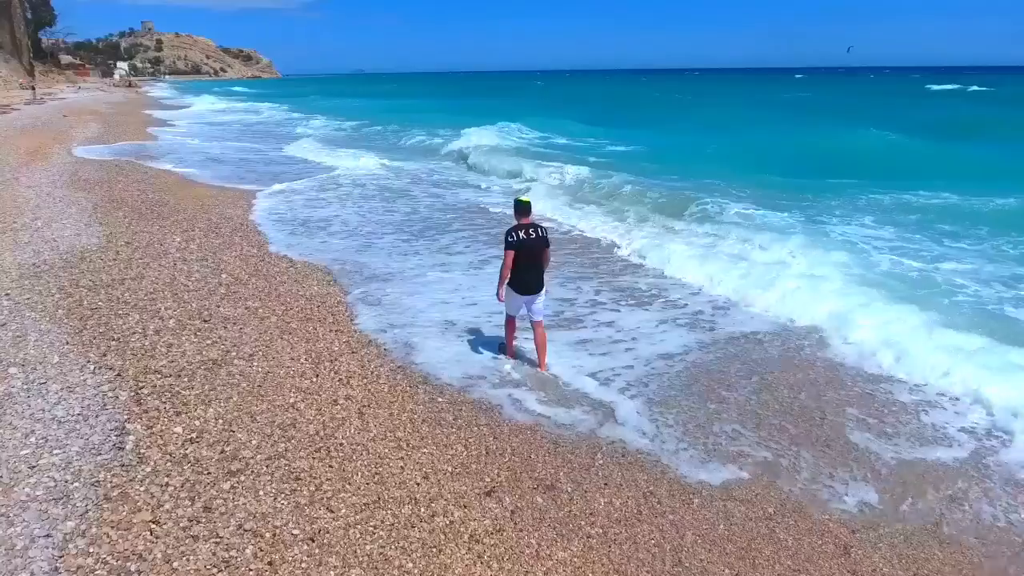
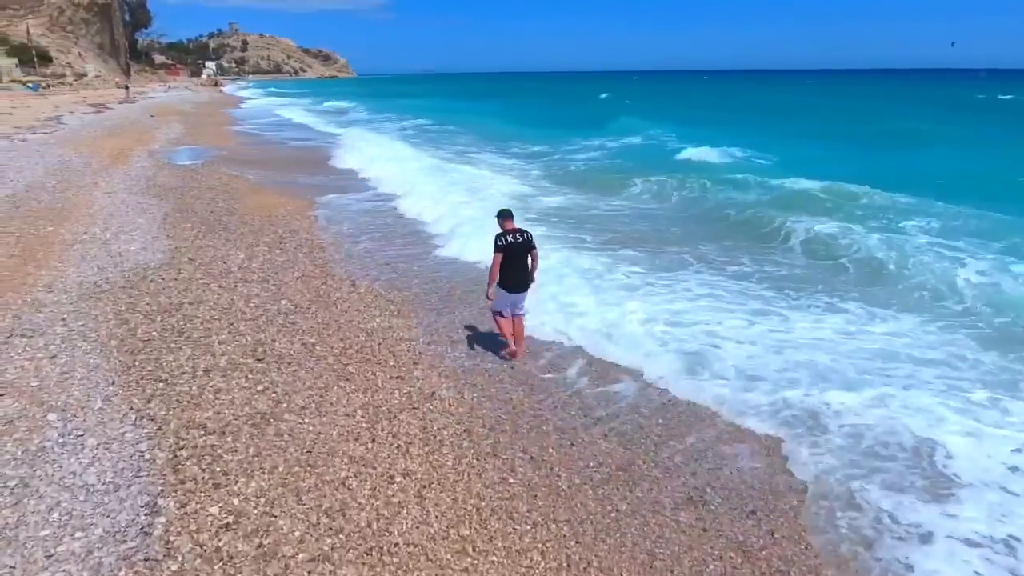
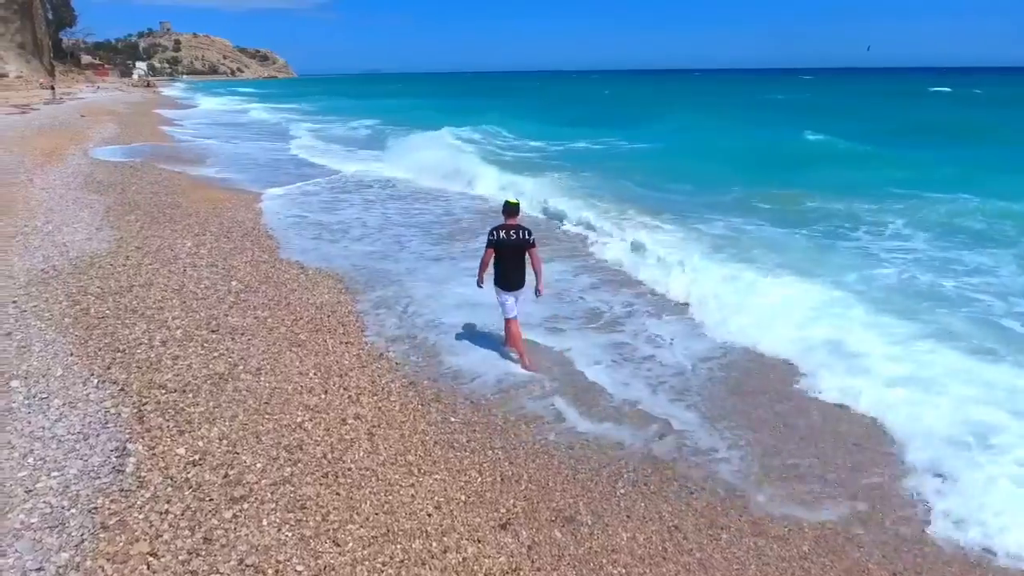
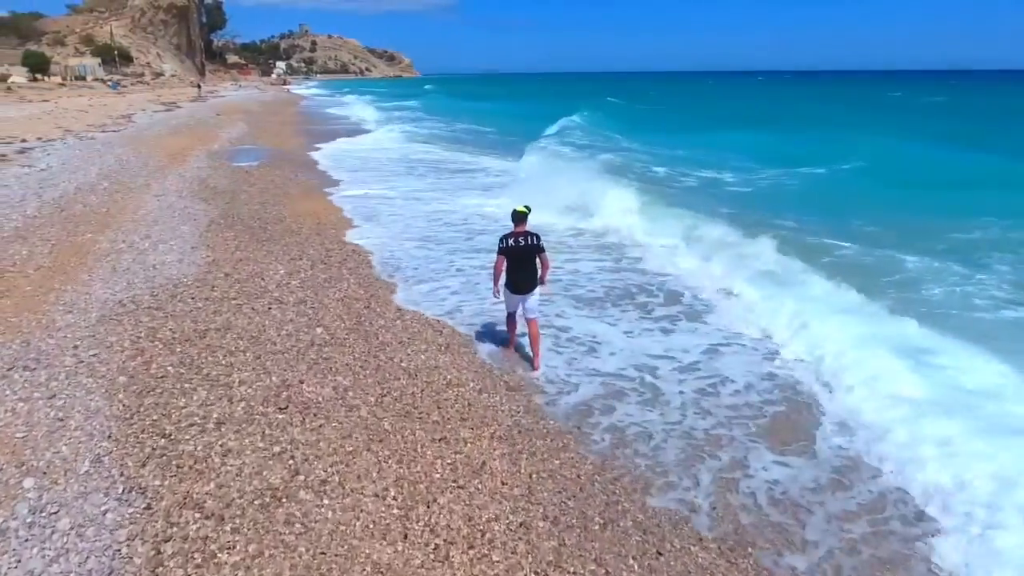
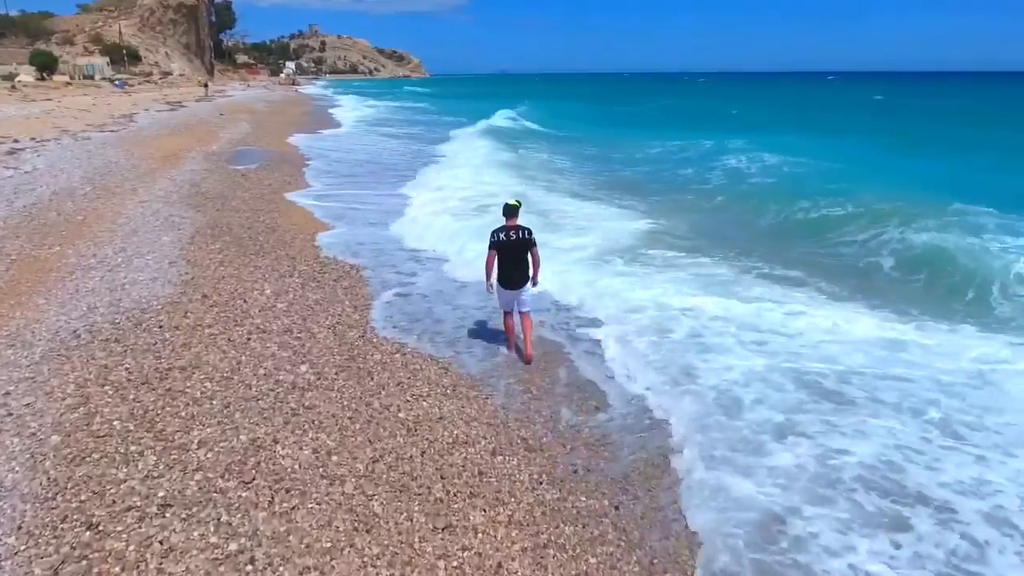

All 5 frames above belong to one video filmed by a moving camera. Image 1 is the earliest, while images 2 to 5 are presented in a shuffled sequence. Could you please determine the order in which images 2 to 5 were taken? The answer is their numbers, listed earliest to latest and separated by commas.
3, 2, 4, 5
